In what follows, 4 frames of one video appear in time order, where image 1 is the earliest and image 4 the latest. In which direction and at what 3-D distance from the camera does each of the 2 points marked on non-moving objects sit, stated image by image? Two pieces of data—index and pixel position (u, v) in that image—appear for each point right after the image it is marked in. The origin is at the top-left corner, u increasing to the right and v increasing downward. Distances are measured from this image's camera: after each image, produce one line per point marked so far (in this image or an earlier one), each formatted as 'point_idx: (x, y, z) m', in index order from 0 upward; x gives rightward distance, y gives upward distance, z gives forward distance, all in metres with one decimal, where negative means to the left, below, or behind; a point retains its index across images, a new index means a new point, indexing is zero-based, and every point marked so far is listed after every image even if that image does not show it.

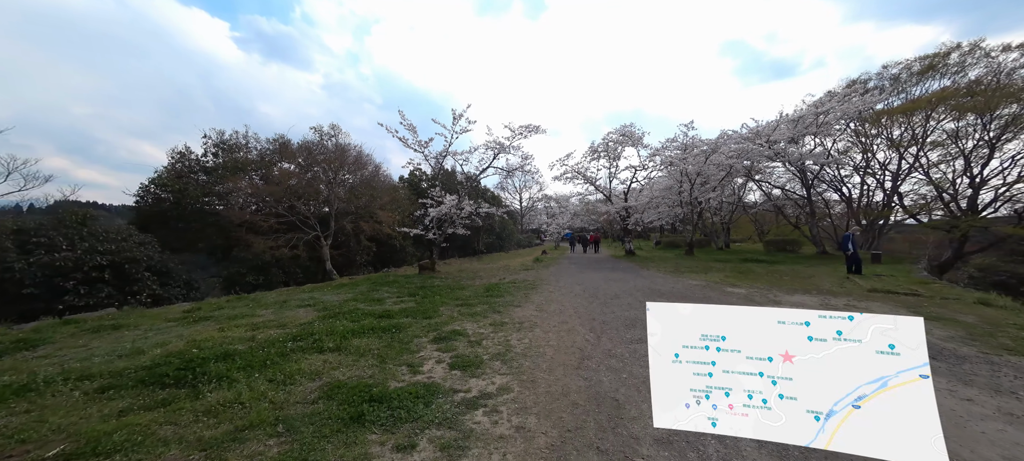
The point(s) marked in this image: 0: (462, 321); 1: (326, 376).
0: (-1.0, -1.7, +6.0) m
1: (-2.0, -1.6, +3.5) m
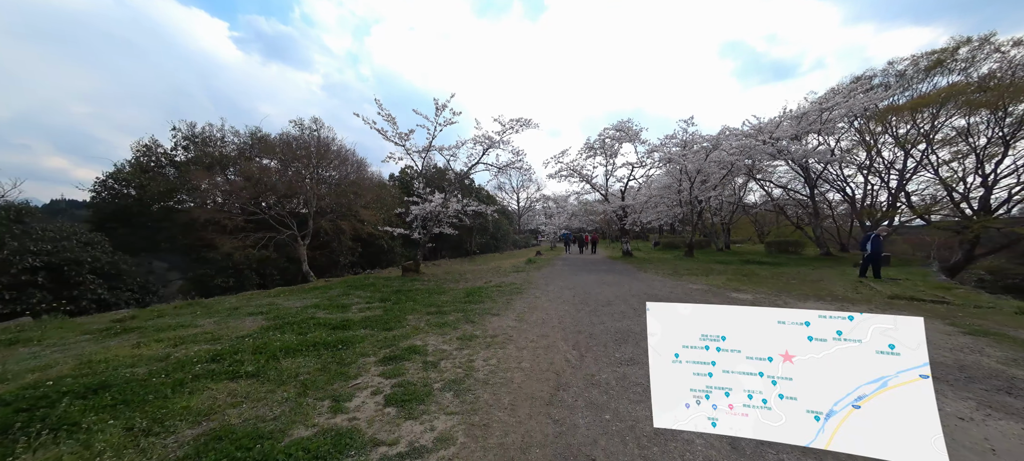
0: (-1.5, -1.6, +5.1) m
1: (-2.4, -1.5, +2.6) m
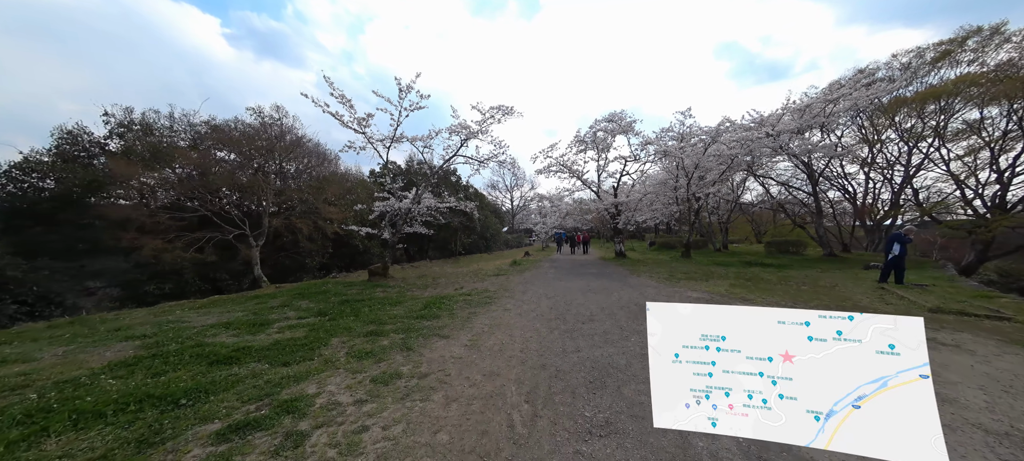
0: (-2.2, -1.6, +3.7) m
1: (-3.1, -1.5, +1.2) m
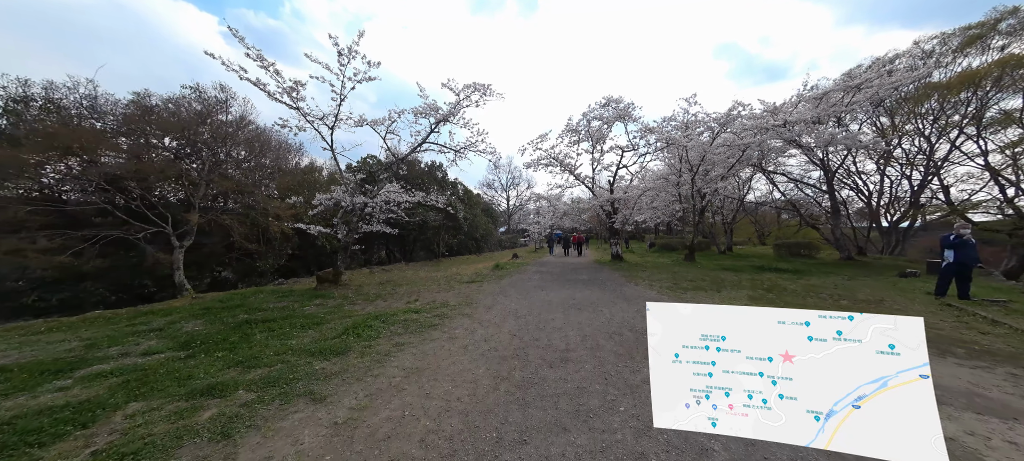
0: (-3.0, -1.6, +1.7) m
1: (-3.9, -1.5, -0.7) m
